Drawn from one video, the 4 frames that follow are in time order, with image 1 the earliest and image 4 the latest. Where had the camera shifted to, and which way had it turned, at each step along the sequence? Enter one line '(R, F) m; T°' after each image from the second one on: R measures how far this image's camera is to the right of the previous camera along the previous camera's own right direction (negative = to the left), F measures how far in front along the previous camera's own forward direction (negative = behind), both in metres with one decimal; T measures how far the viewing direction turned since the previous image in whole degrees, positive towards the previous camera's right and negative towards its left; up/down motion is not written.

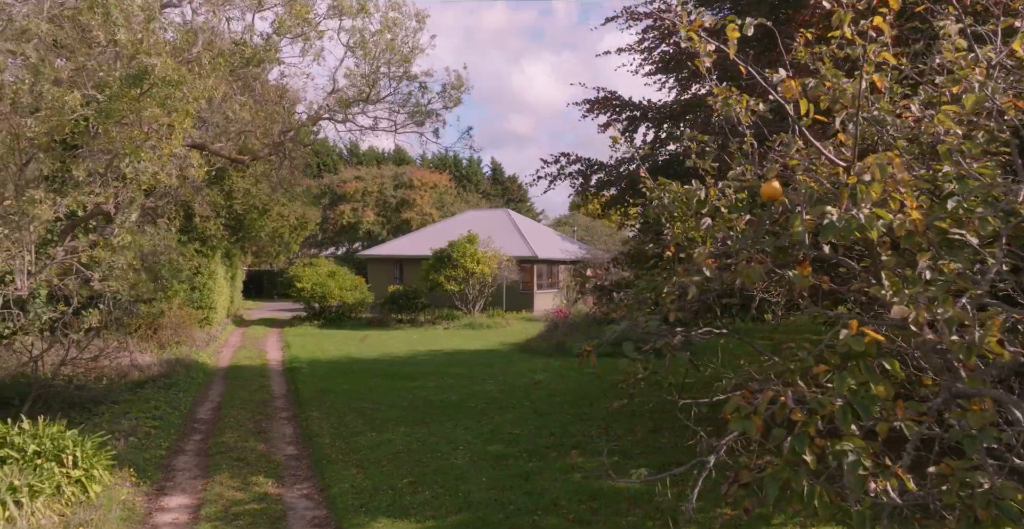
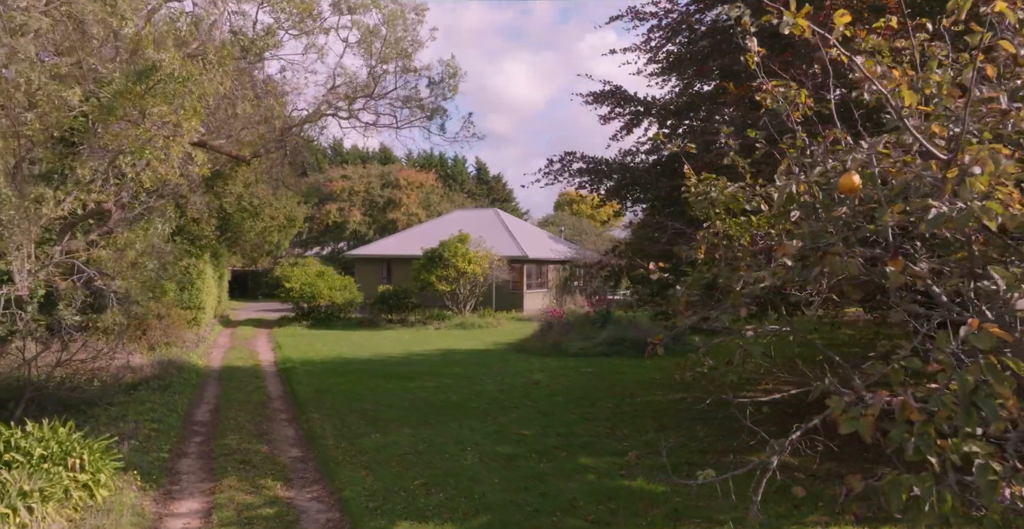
(-0.3, +0.1) m; +2°
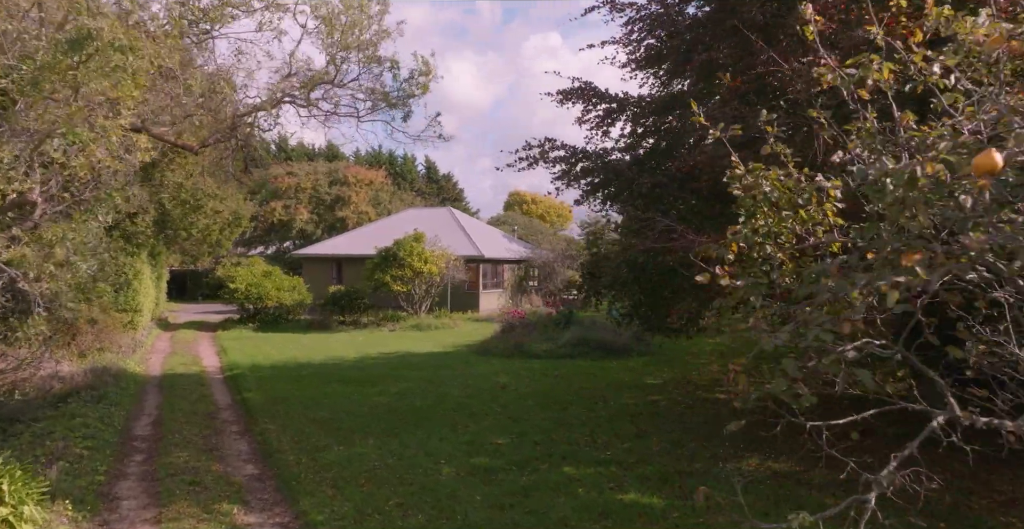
(-0.3, +0.6) m; +4°
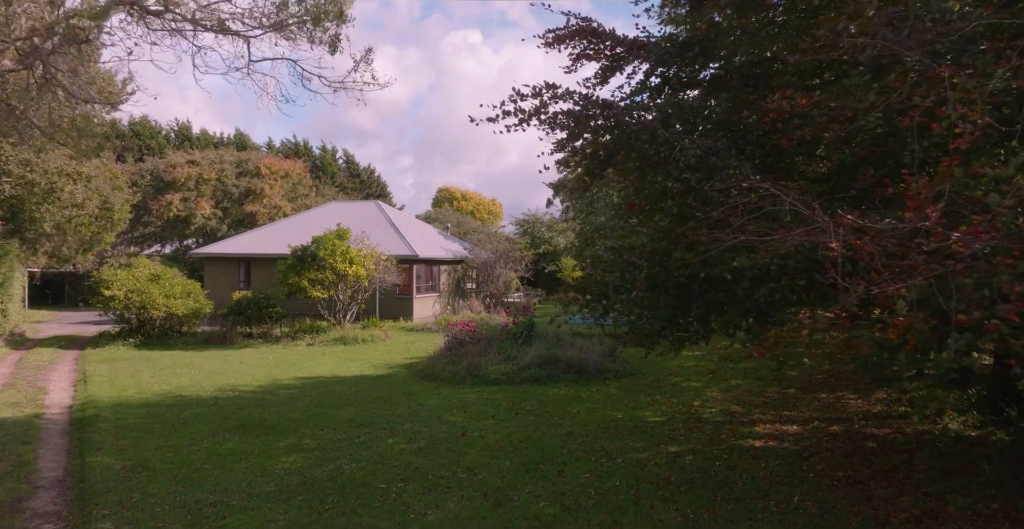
(-0.5, +3.0) m; +6°
